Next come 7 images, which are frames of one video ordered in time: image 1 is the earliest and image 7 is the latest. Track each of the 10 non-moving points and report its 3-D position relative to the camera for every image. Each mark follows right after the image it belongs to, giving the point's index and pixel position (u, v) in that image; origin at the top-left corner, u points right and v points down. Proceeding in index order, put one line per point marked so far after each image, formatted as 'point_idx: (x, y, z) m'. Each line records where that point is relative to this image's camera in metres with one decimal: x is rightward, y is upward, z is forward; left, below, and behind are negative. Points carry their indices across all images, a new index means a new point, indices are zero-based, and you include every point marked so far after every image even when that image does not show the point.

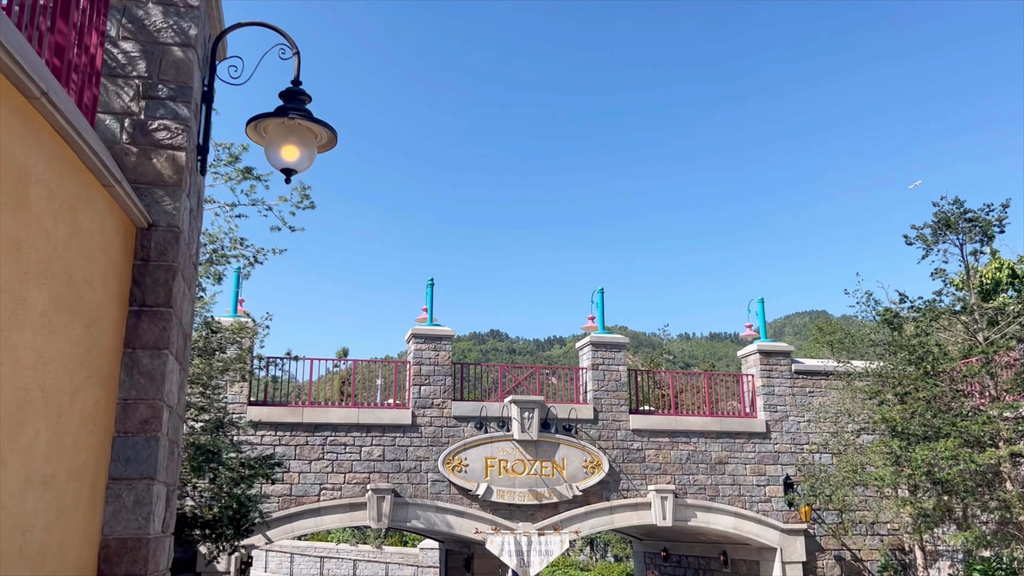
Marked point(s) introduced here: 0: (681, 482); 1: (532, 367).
0: (+3.2, -3.7, +16.2) m
1: (+0.4, -1.5, +16.4) m
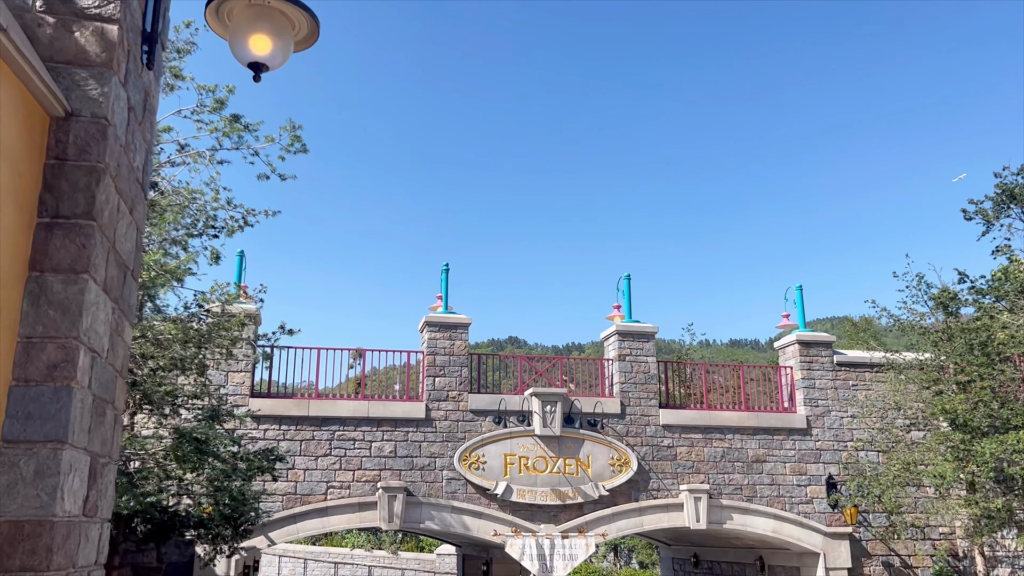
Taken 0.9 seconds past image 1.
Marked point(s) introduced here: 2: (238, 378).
0: (+3.6, -3.4, +15.0) m
1: (+0.7, -1.3, +15.3) m
2: (-4.4, -1.5, +13.8) m
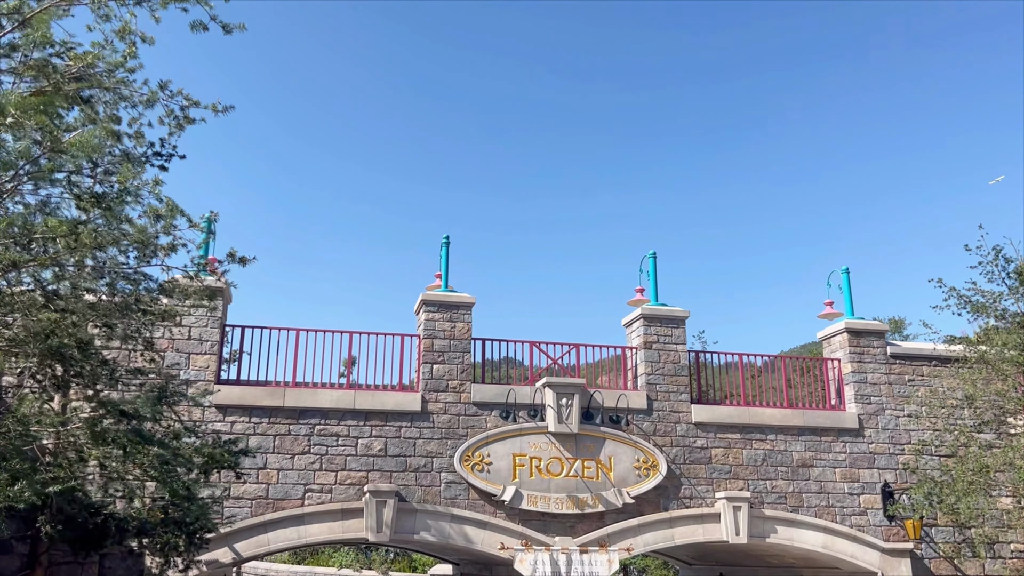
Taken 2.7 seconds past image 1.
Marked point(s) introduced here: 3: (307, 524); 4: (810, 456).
0: (+3.7, -3.0, +13.0) m
1: (+0.9, -0.9, +13.3) m
2: (-4.3, -1.0, +11.7) m
3: (-2.7, -3.1, +11.4) m
4: (+4.7, -2.6, +13.3) m
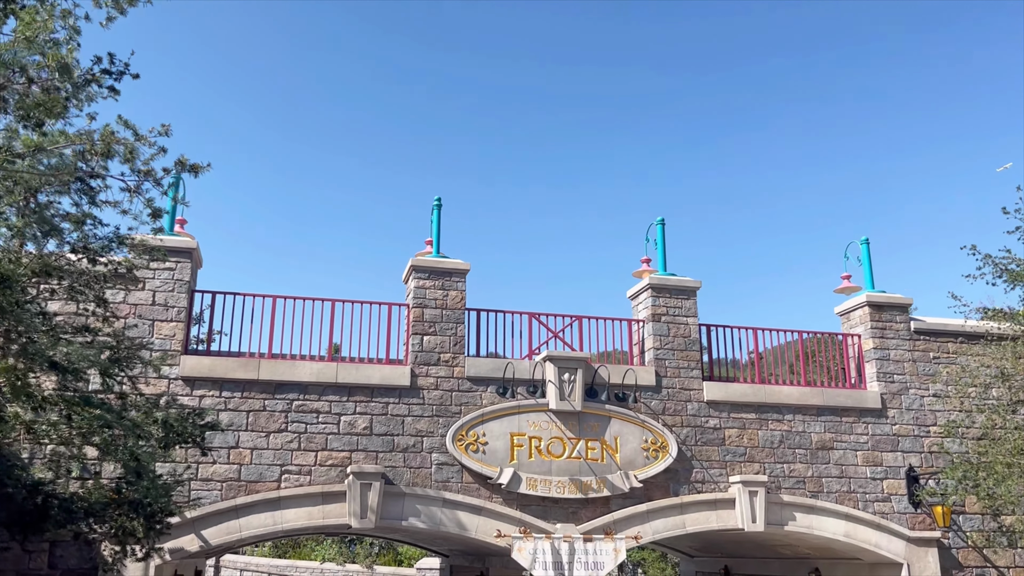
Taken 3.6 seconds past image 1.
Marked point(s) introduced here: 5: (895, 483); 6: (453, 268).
0: (+3.7, -2.6, +12.0) m
1: (+0.9, -0.4, +12.3) m
2: (-4.3, -0.5, +10.6) m
3: (-2.8, -2.7, +10.3) m
4: (+4.6, -2.2, +12.3) m
5: (+5.5, -2.8, +12.3) m
6: (-0.8, +0.3, +11.8) m
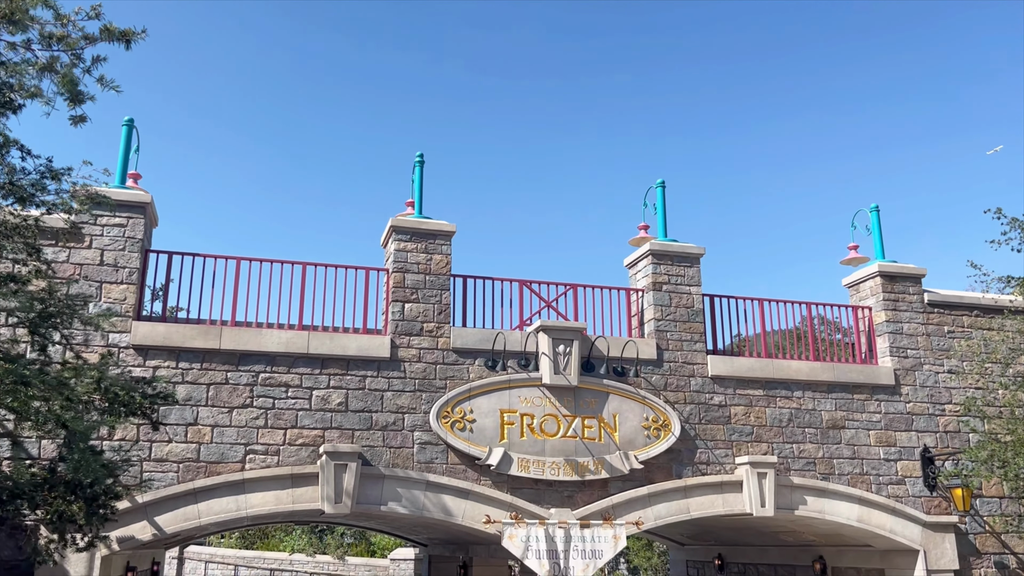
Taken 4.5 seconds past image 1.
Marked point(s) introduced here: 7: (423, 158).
0: (+3.5, -2.1, +11.1) m
1: (+0.7, 0.0, +11.3) m
2: (-4.4, -0.1, +9.5) m
3: (-2.8, -2.2, +9.2) m
4: (+4.4, -1.7, +11.5) m
5: (+5.4, -2.4, +11.5) m
6: (-0.9, +0.7, +10.7) m
7: (-1.2, +1.7, +11.2) m
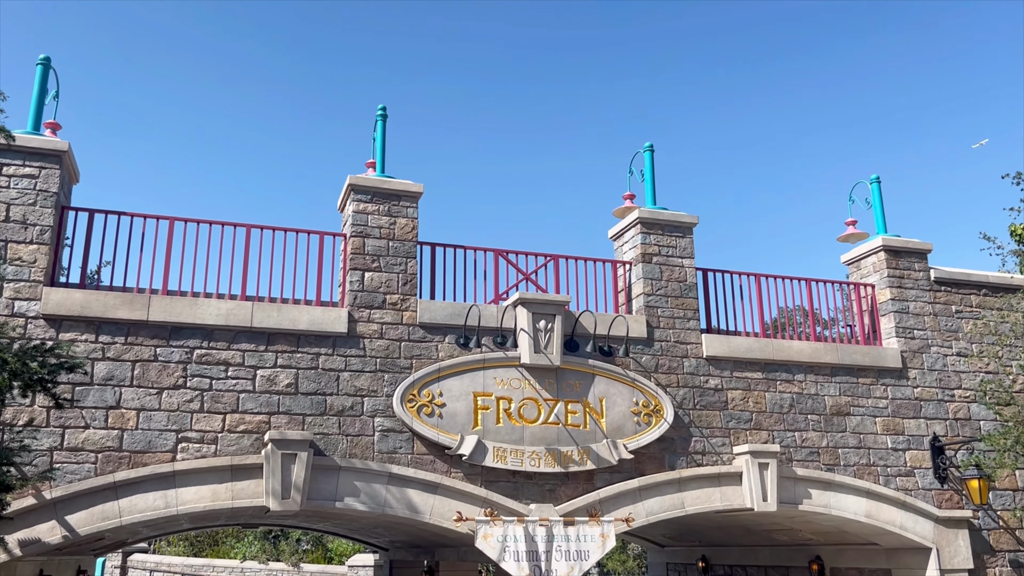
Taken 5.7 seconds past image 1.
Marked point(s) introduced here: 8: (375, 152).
0: (+3.2, -1.8, +10.1) m
1: (+0.4, +0.4, +10.1) m
2: (-4.6, +0.3, +8.1) m
3: (-3.1, -1.8, +7.9) m
4: (+4.1, -1.4, +10.5) m
5: (+5.0, -2.1, +10.6) m
6: (-1.2, +1.1, +9.5) m
7: (-1.5, +2.1, +10.0) m
8: (-1.6, +1.6, +10.0) m
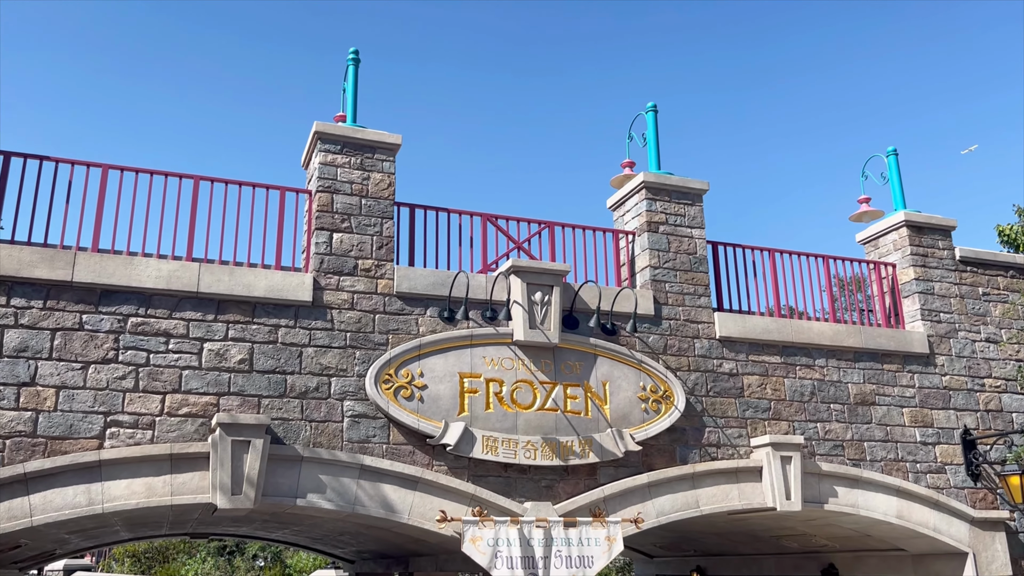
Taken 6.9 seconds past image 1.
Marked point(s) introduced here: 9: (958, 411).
0: (+3.1, -1.5, +9.0) m
1: (+0.3, +0.7, +8.9) m
2: (-4.6, +0.7, +6.7) m
3: (-3.1, -1.5, +6.5) m
4: (+4.0, -1.1, +9.4) m
5: (+4.9, -1.8, +9.5) m
6: (-1.3, +1.4, +8.3) m
7: (-1.6, +2.4, +8.8) m
8: (-1.7, +1.9, +8.7) m
9: (+5.1, -1.4, +9.7) m
